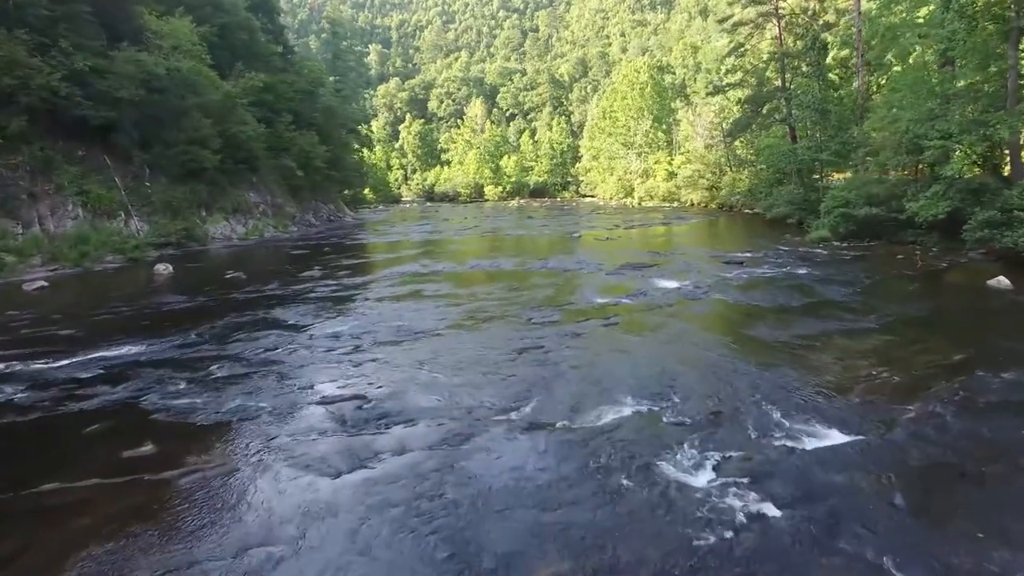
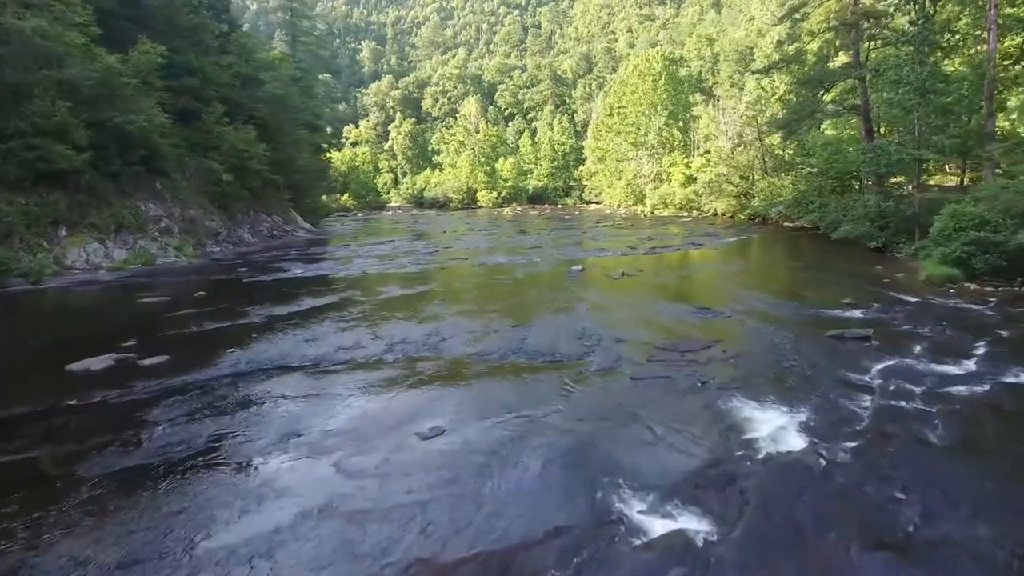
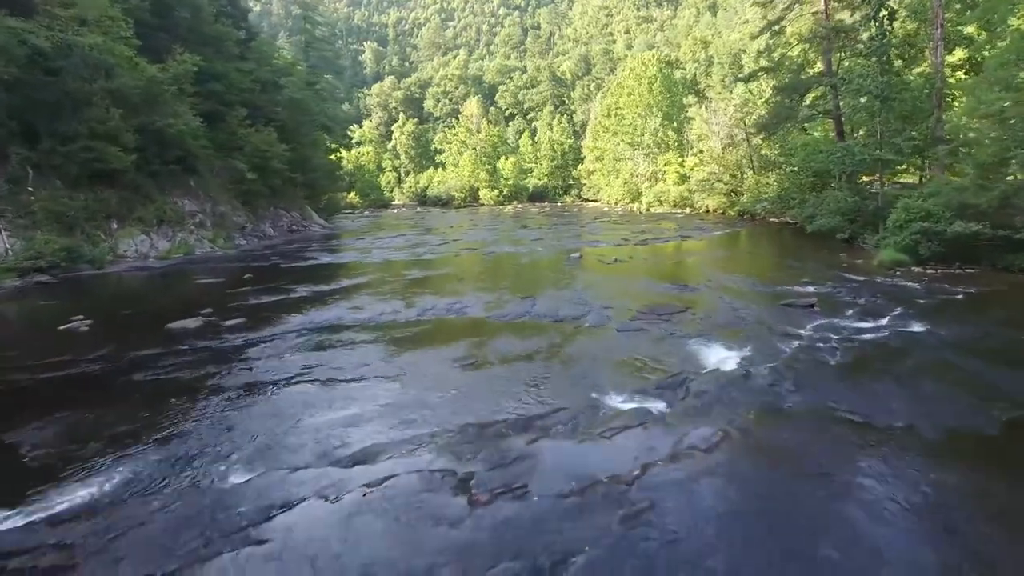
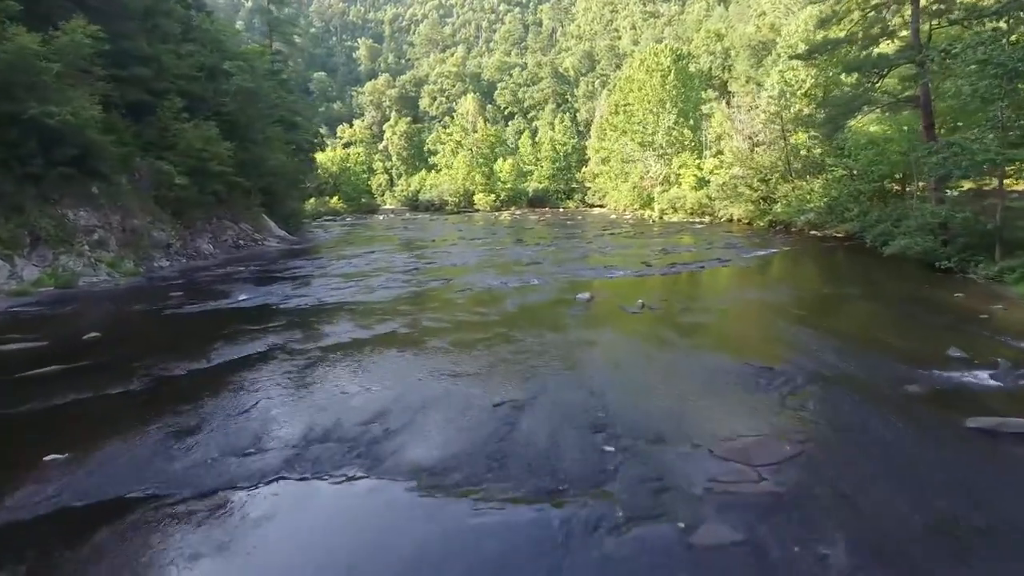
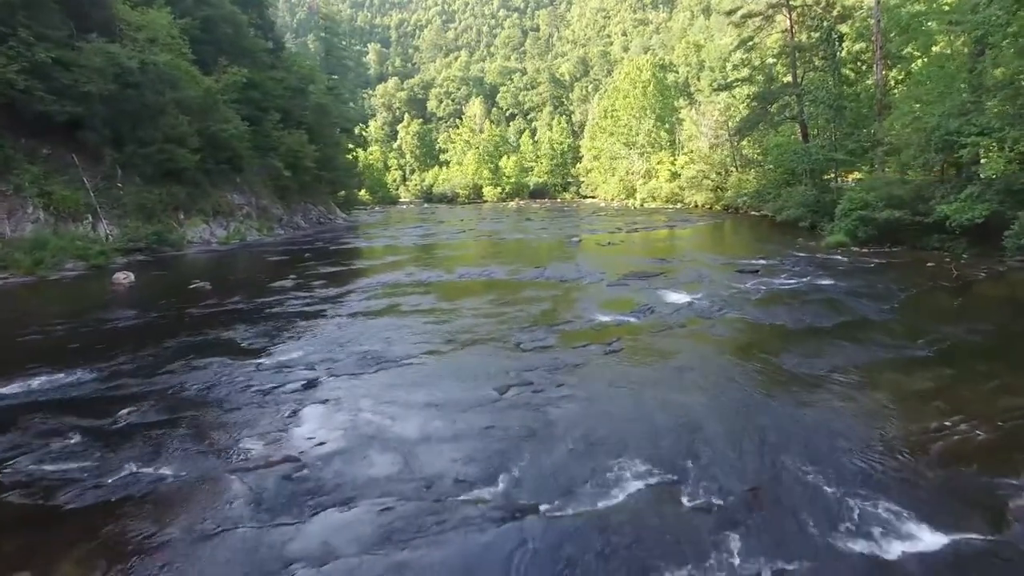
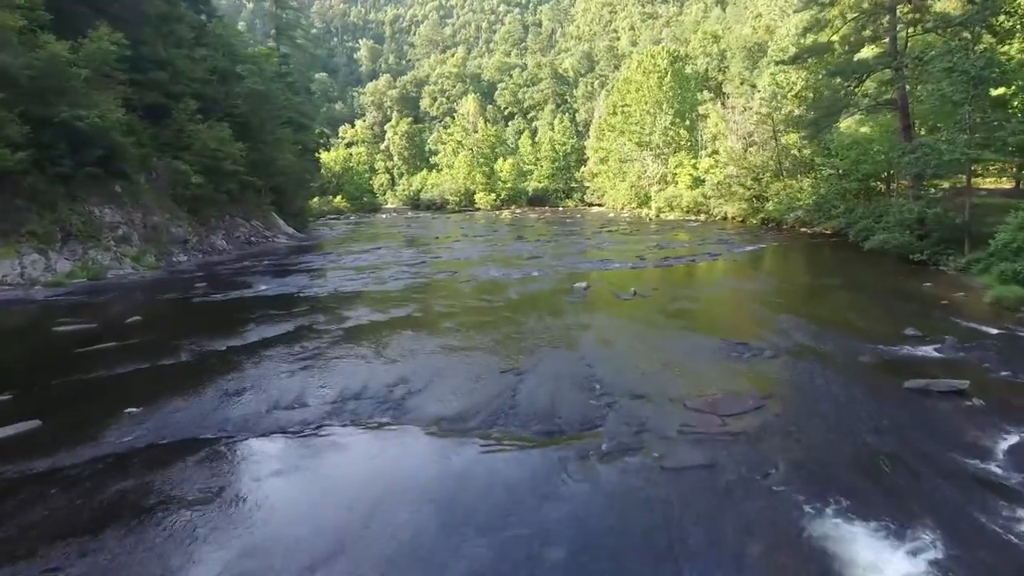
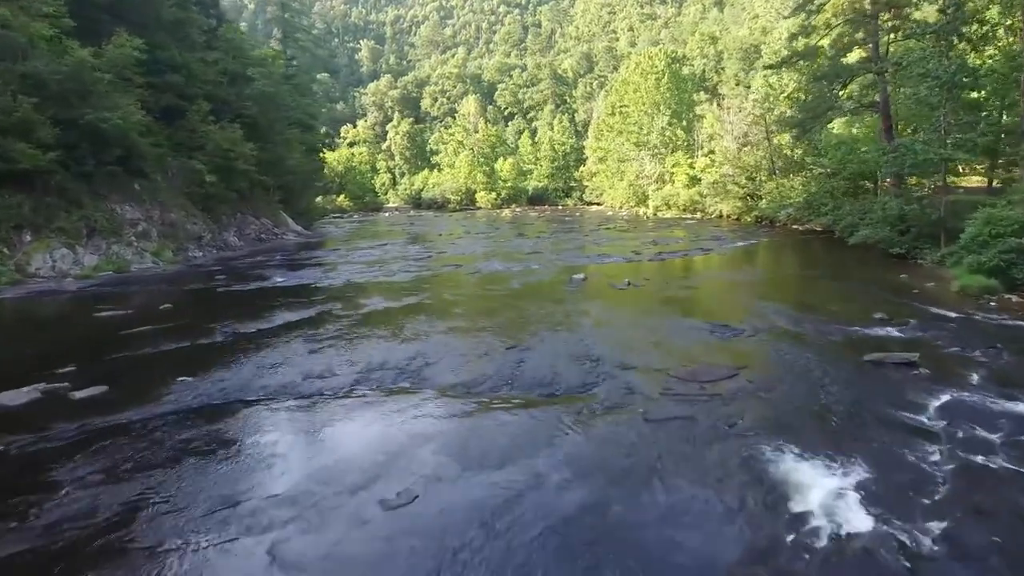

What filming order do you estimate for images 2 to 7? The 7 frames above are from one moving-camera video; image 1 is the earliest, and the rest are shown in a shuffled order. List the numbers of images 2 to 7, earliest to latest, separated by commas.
5, 3, 2, 7, 6, 4
